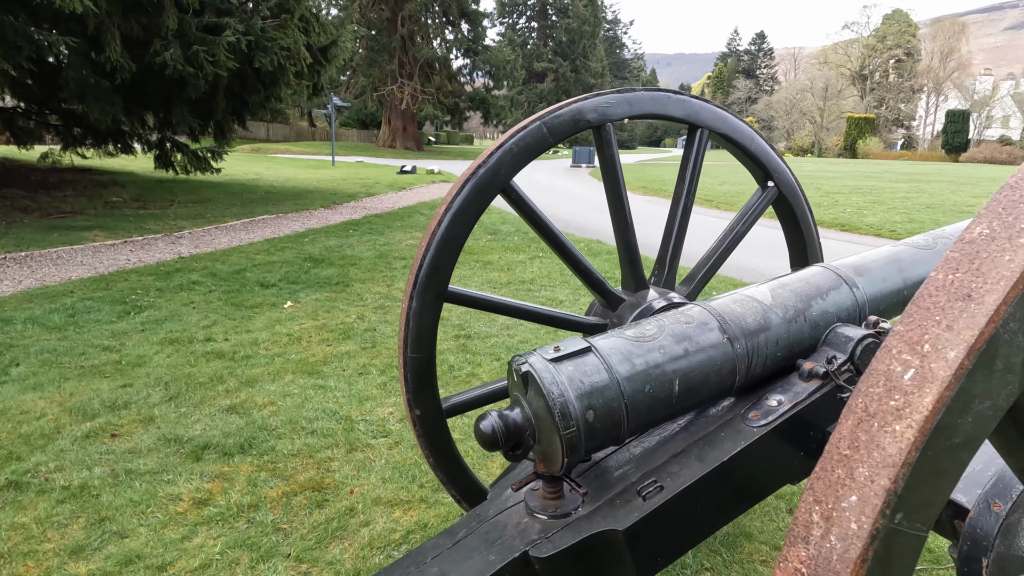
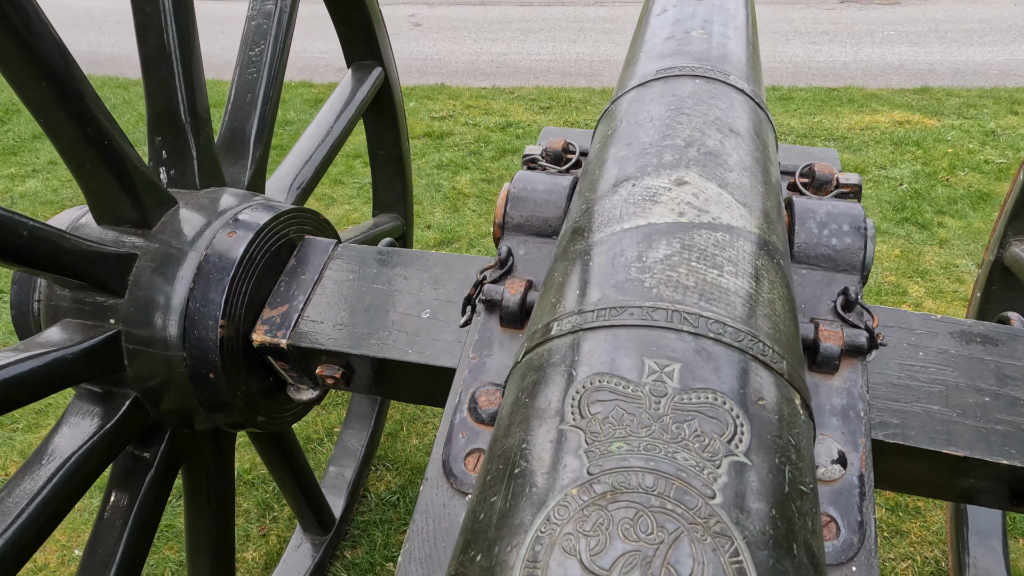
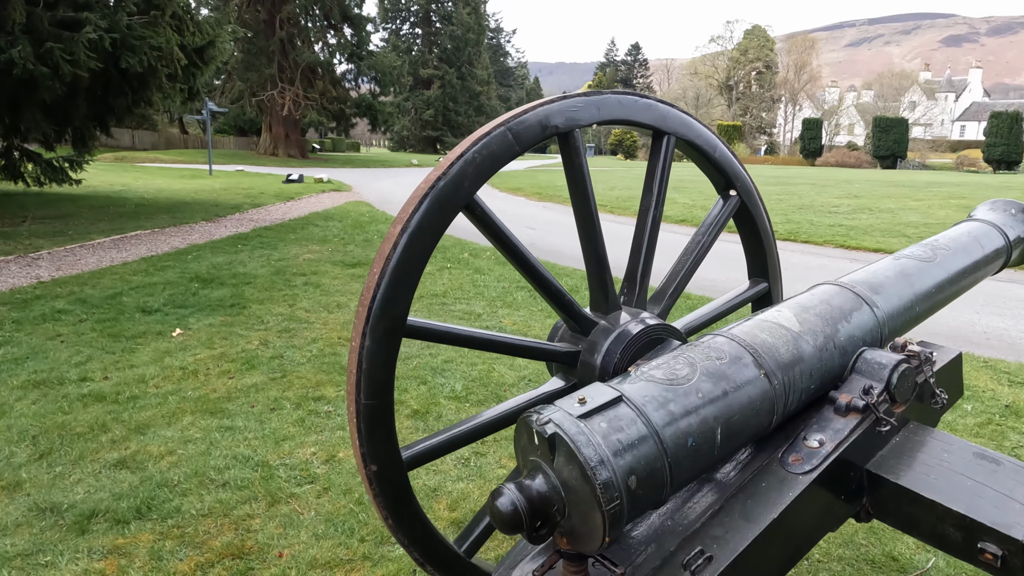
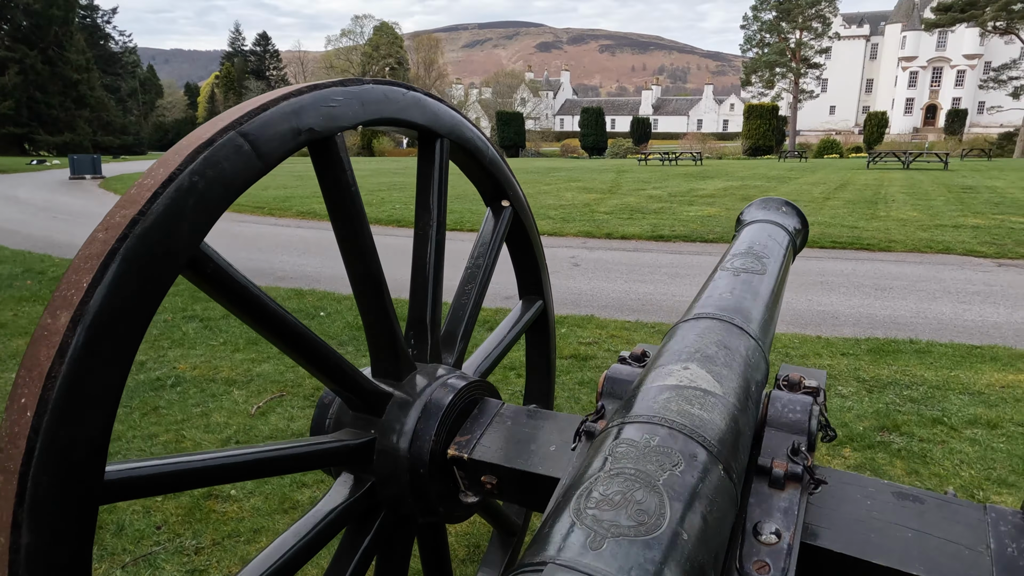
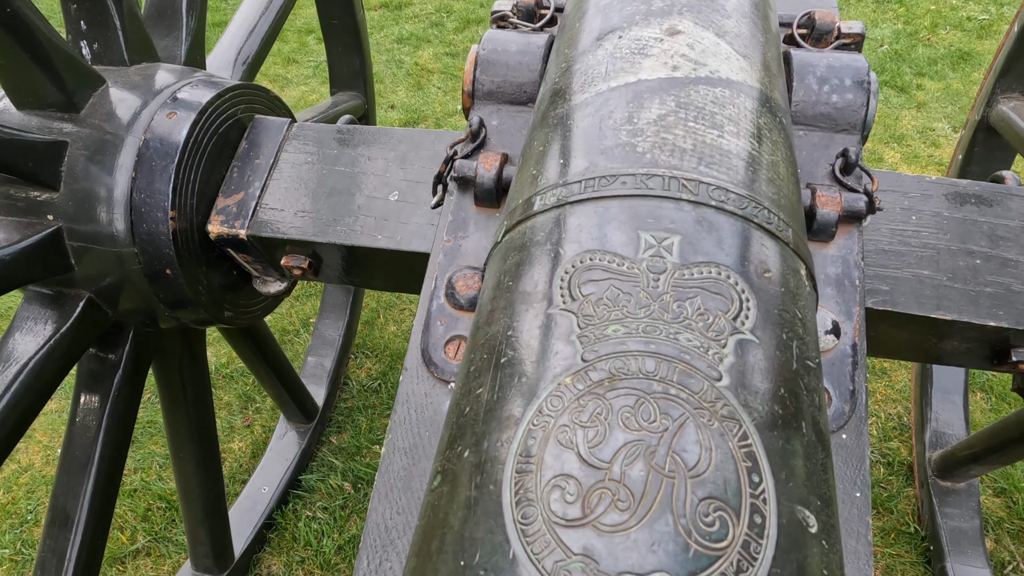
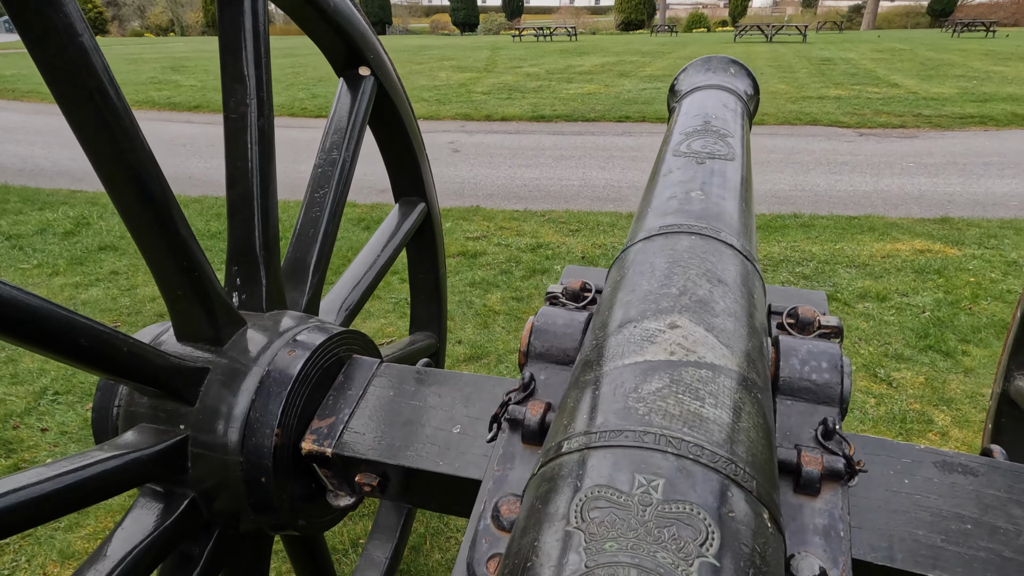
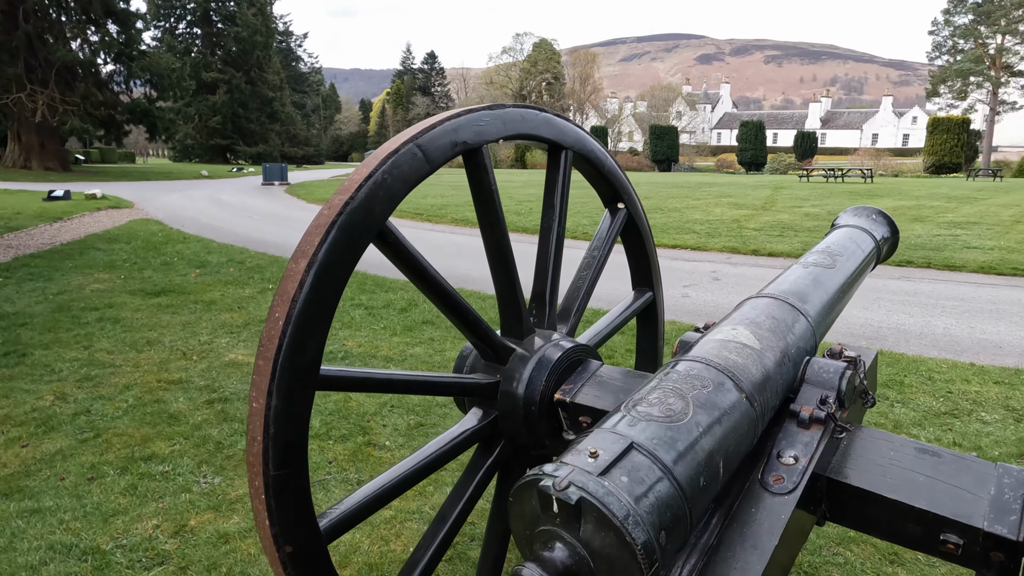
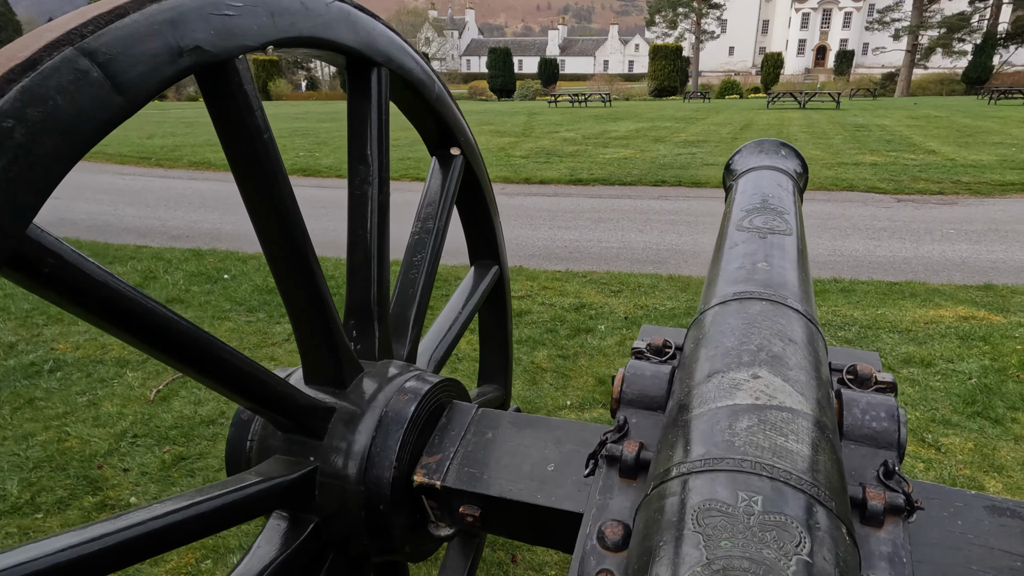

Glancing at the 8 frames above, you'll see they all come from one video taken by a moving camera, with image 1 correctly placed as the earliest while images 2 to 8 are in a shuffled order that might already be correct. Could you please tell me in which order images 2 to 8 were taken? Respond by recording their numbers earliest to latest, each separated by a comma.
3, 7, 4, 8, 6, 2, 5
